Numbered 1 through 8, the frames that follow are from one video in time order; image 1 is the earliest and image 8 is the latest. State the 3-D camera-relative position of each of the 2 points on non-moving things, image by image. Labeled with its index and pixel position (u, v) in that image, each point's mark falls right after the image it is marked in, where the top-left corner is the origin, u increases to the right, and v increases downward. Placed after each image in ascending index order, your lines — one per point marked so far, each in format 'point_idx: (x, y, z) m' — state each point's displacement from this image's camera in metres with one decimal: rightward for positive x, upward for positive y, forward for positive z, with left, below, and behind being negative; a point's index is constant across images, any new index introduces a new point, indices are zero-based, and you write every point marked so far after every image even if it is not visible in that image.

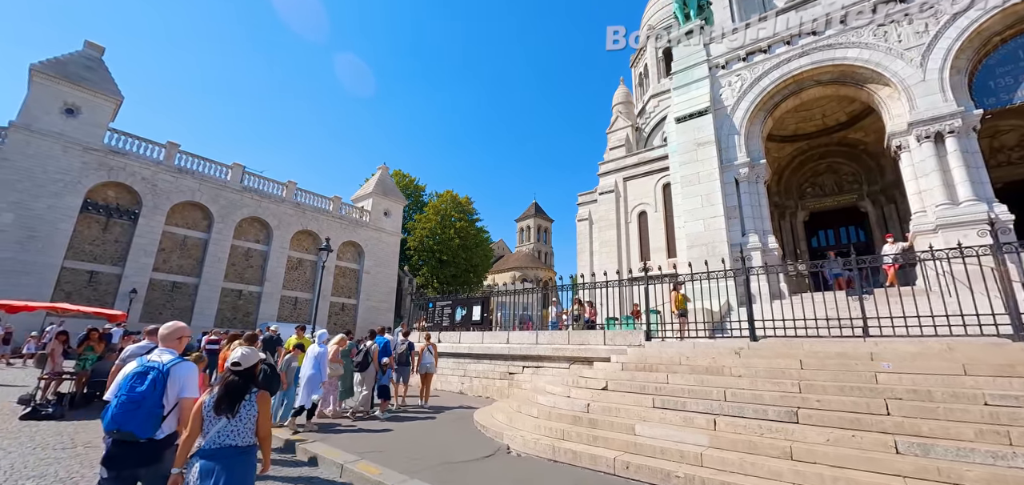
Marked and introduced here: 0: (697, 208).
0: (+5.7, +1.0, +12.9) m
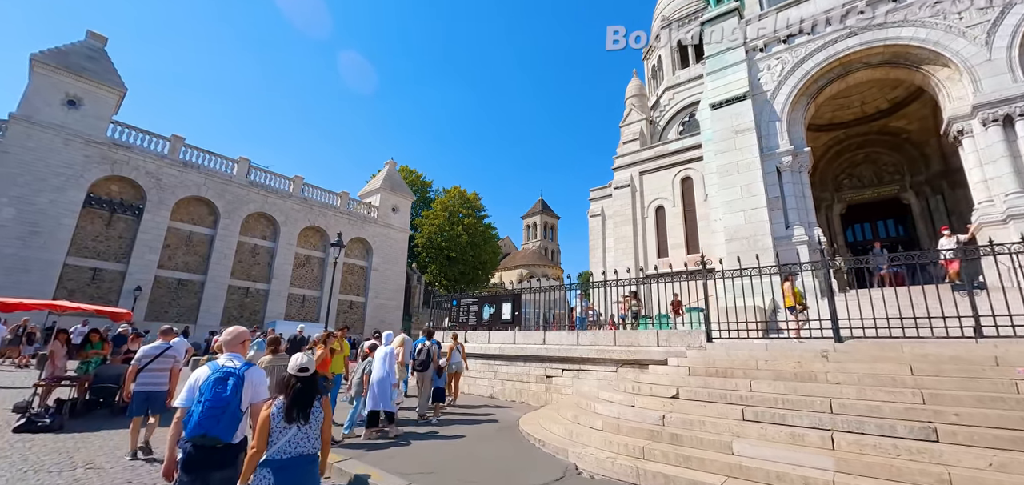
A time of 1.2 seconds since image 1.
0: (+6.5, +1.2, +12.1) m
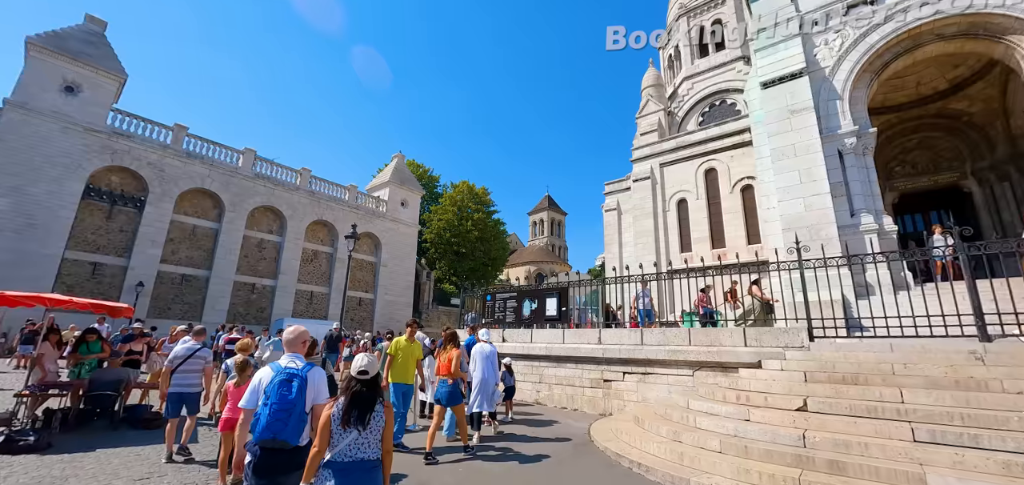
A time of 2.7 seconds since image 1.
0: (+7.4, +1.5, +11.1) m
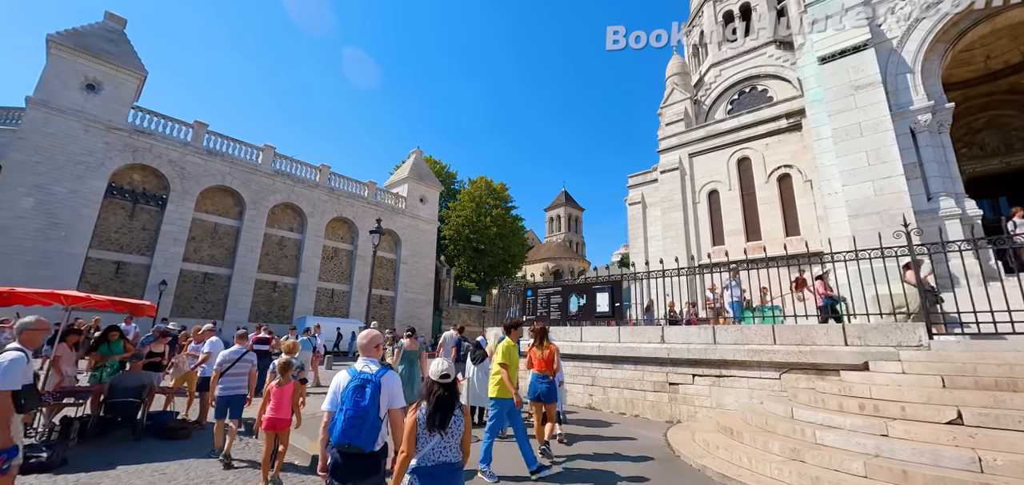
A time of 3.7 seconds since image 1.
0: (+8.4, +1.8, +10.1) m
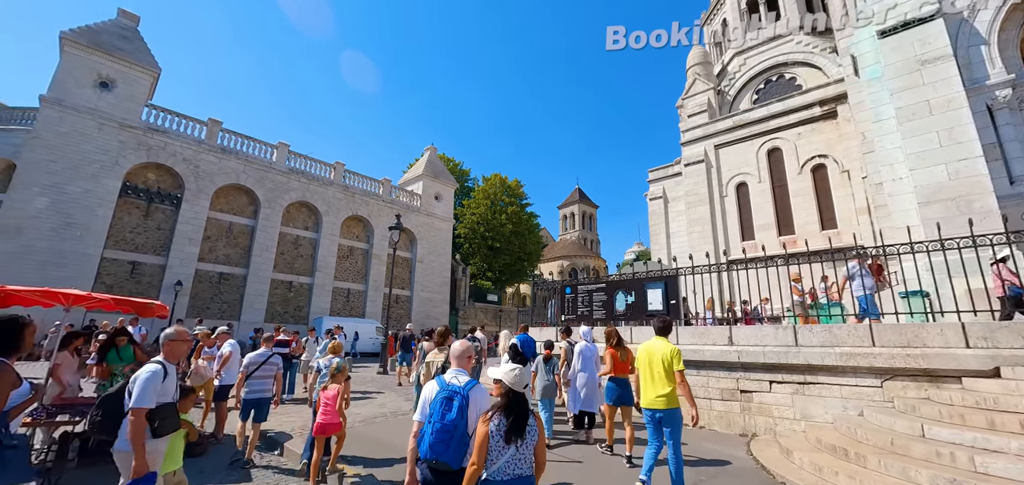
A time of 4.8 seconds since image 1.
0: (+9.1, +2.0, +9.1) m
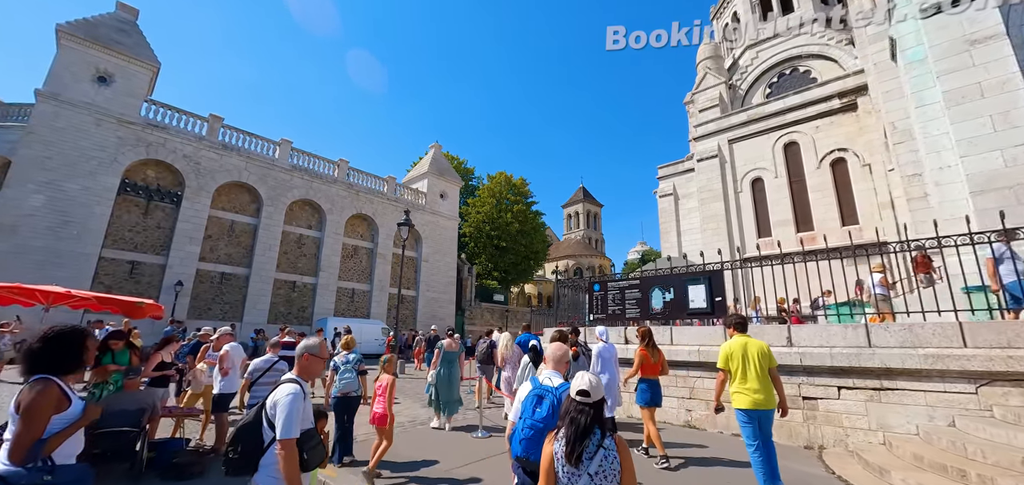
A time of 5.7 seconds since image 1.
0: (+9.6, +2.2, +8.5) m
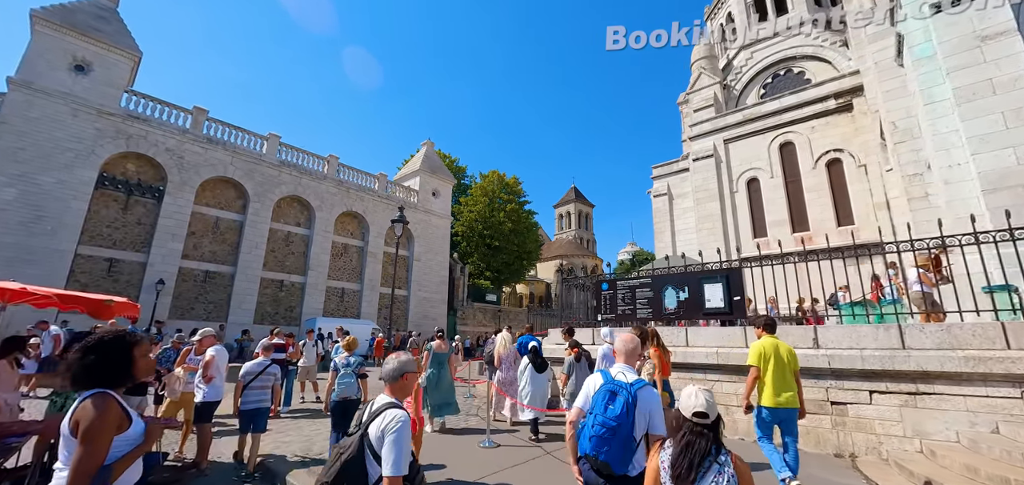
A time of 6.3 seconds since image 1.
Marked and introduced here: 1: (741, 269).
0: (+9.7, +2.2, +8.3) m
1: (+3.5, -0.4, +6.3) m
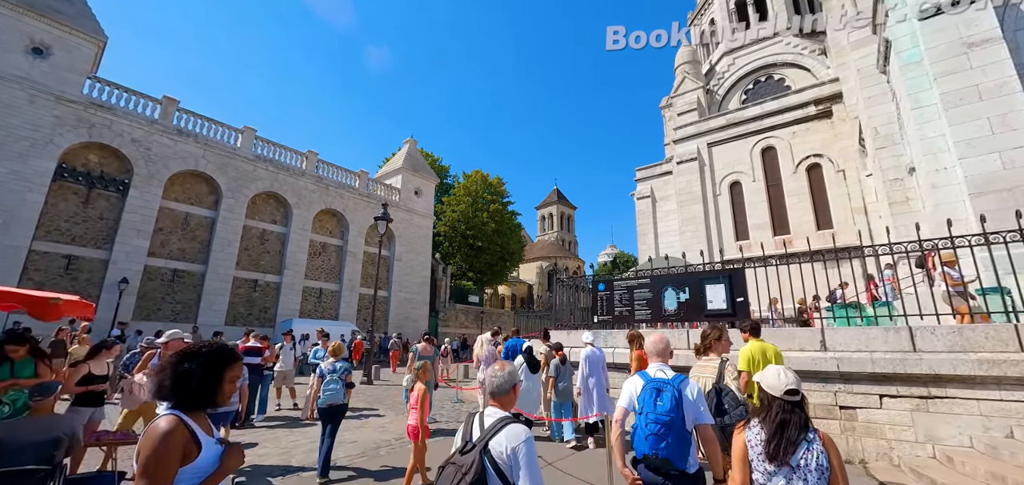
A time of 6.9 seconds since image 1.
0: (+9.5, +2.1, +8.5) m
1: (+3.4, -0.4, +6.2) m
